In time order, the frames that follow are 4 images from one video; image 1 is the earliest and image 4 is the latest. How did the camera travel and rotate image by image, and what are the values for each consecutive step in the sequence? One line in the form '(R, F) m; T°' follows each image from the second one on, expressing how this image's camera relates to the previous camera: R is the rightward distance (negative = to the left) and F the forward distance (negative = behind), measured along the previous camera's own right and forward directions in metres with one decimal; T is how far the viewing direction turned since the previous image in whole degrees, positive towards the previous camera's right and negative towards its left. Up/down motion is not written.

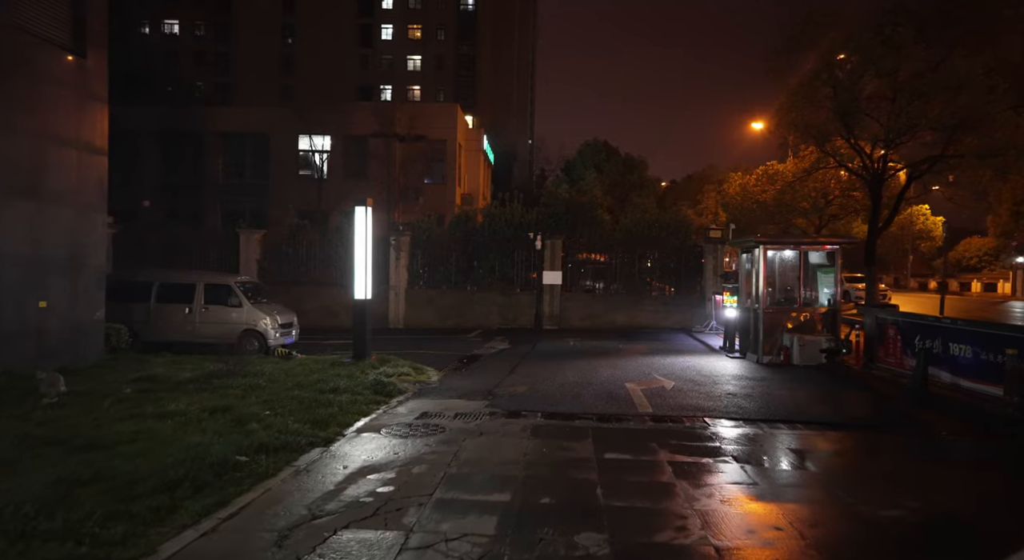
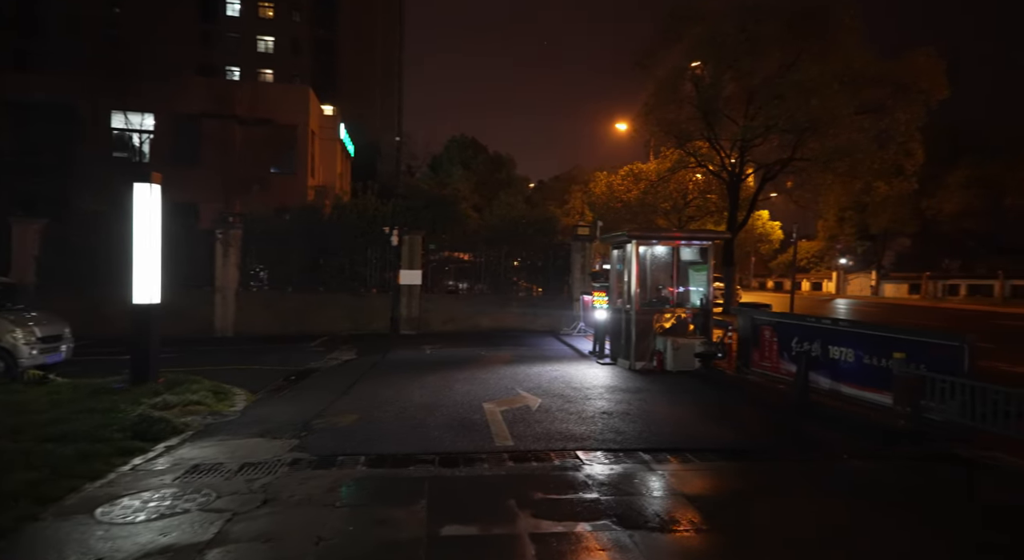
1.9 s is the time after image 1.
(+0.5, +1.7) m; +12°
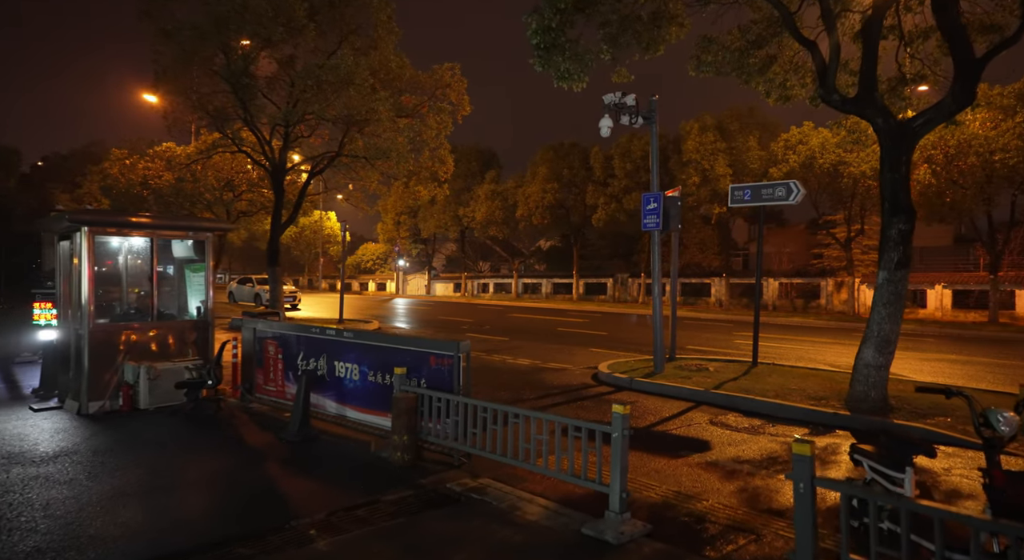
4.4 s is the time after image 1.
(+1.8, +1.8) m; +38°
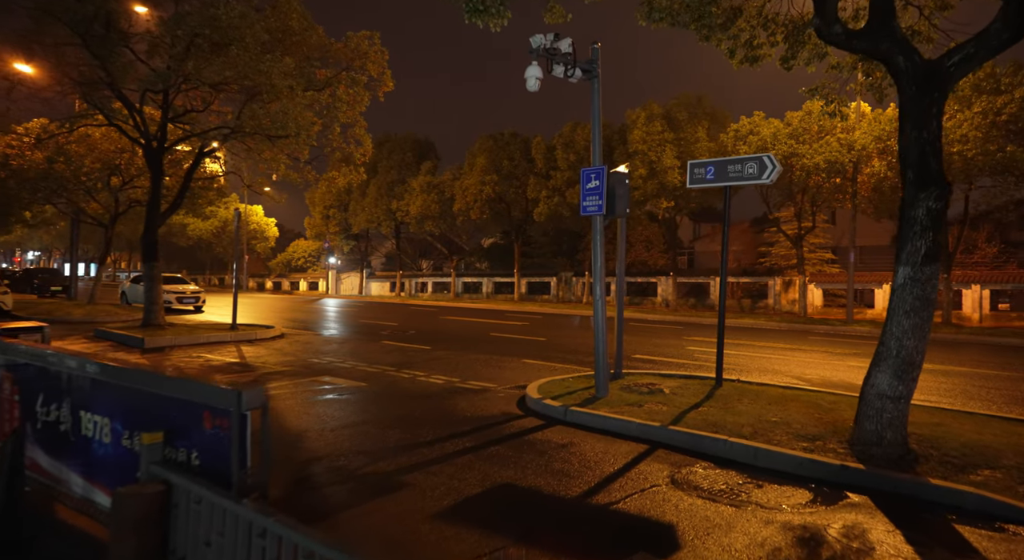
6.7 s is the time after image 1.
(+0.7, +2.7) m; +5°
